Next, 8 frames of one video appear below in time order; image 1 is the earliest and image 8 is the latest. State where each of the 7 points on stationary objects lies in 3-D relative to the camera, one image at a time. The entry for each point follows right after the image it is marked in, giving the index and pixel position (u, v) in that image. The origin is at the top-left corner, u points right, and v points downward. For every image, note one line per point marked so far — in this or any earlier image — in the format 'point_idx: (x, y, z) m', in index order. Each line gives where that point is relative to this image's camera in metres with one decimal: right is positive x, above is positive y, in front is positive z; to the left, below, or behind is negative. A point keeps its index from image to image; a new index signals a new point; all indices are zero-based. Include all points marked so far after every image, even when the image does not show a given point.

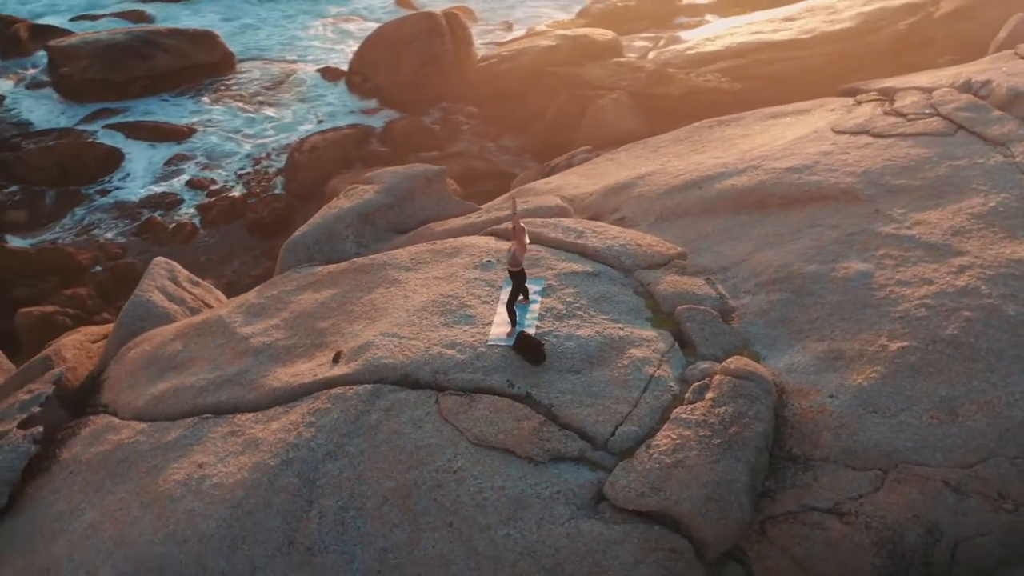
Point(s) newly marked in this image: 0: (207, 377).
0: (-1.7, -0.5, +6.3) m
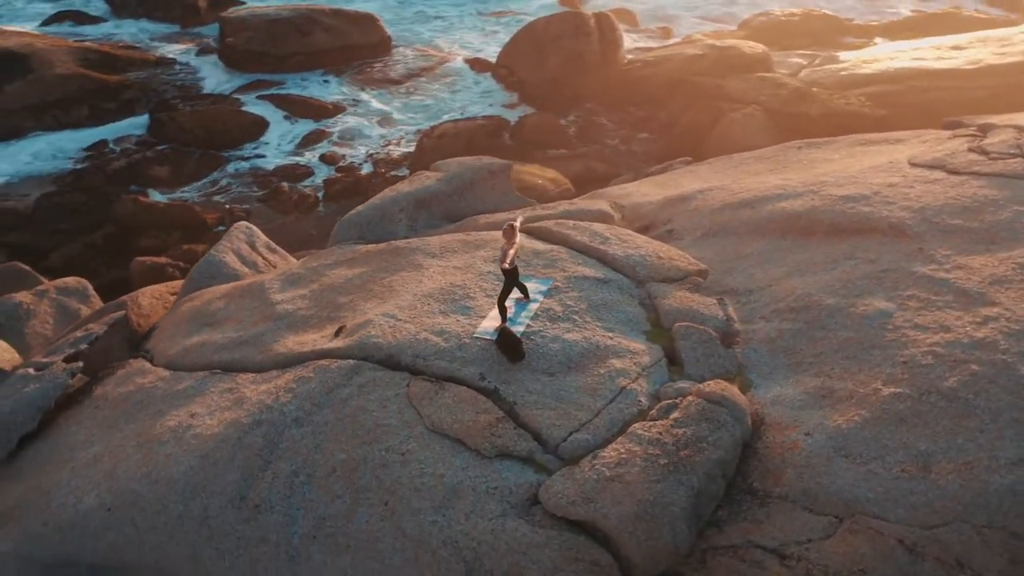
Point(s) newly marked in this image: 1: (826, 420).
0: (-1.7, -0.3, +6.6) m
1: (+1.5, -0.6, +5.2) m
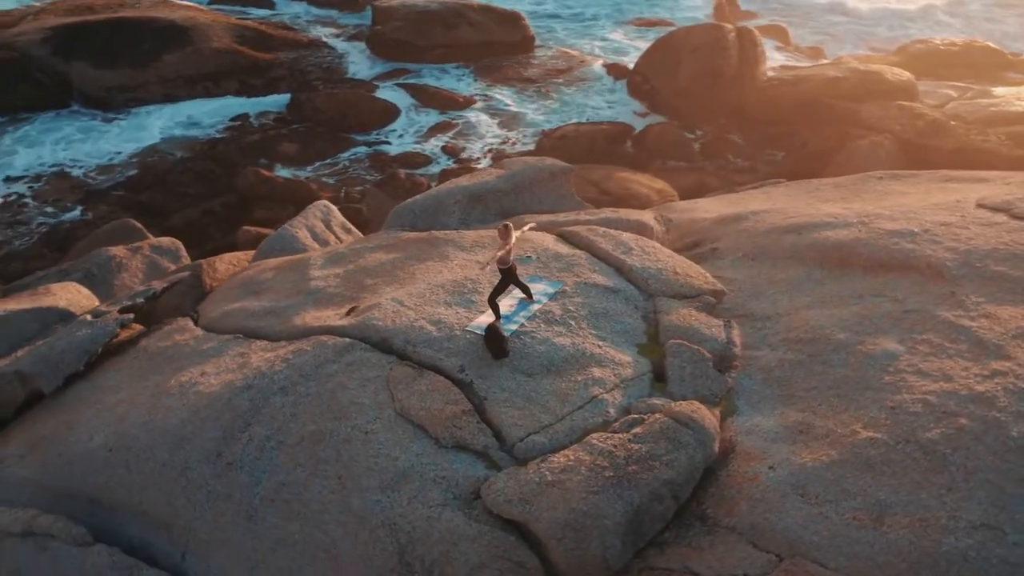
0: (-1.6, -0.1, +6.9) m
1: (+1.3, -0.8, +5.0) m
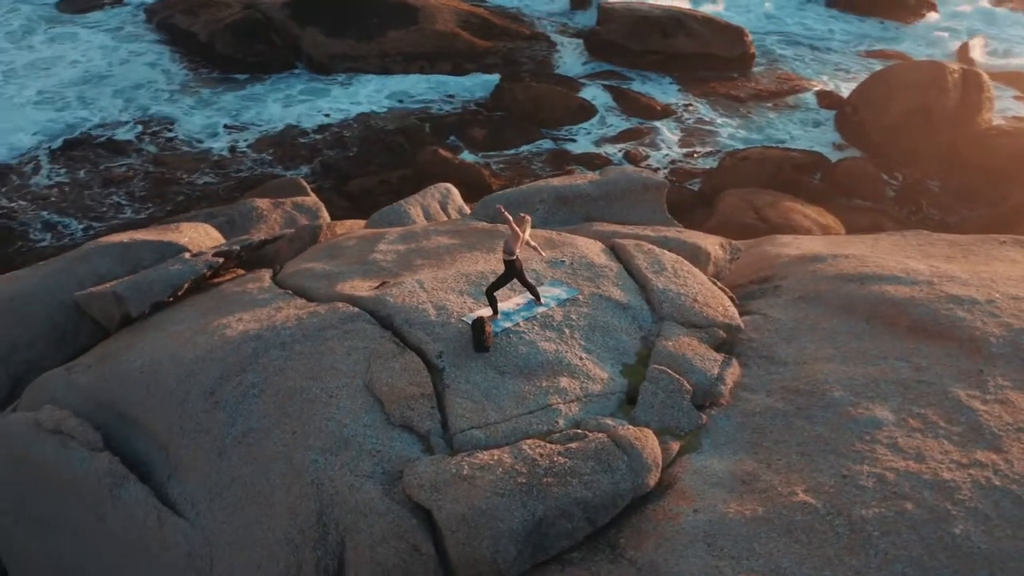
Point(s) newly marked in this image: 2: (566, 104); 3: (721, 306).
0: (-1.2, +0.1, +7.3) m
1: (+0.9, -0.9, +4.8) m
2: (+0.7, +2.4, +14.2) m
3: (+1.2, -0.1, +6.1) m
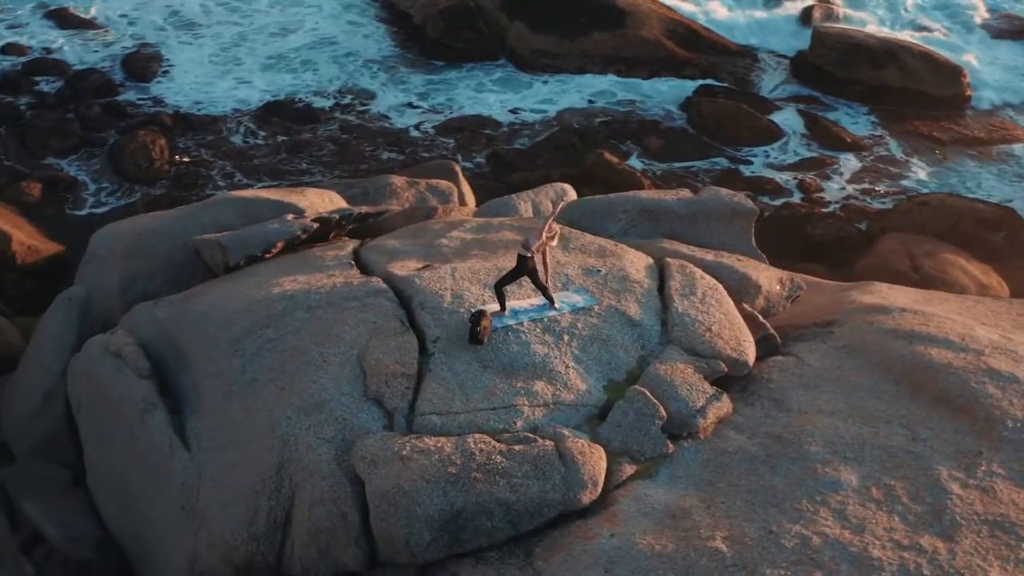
0: (-0.8, +0.3, +7.6) m
1: (+0.5, -1.0, +4.6) m
2: (+3.0, +2.1, +13.8) m
3: (+1.2, -0.3, +5.8) m
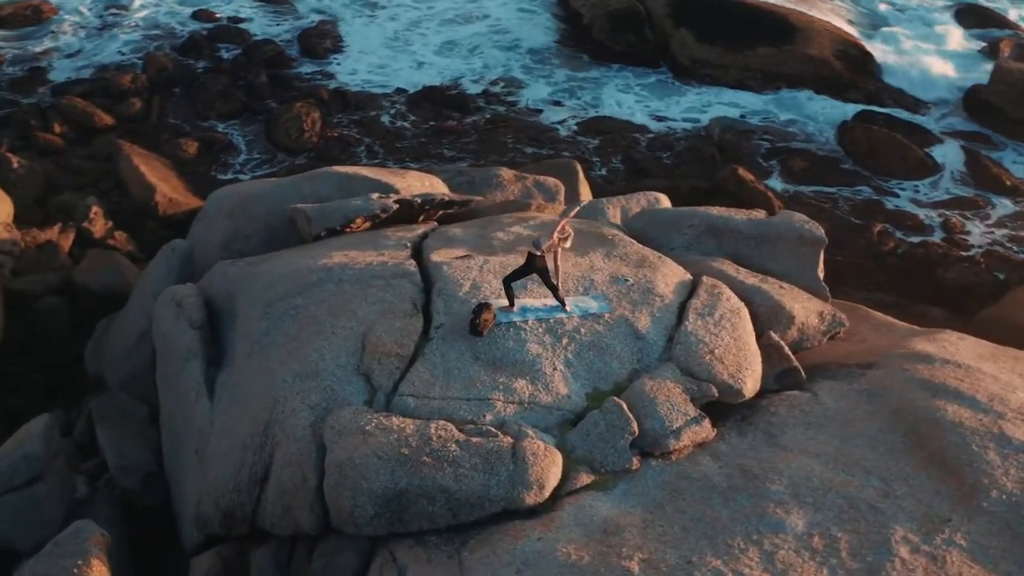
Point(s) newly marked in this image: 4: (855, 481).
0: (-0.4, +0.4, +7.7) m
1: (+0.2, -1.1, +4.6) m
2: (+4.7, +1.6, +13.1) m
3: (+1.2, -0.4, +5.7) m
4: (+1.5, -0.9, +4.9) m
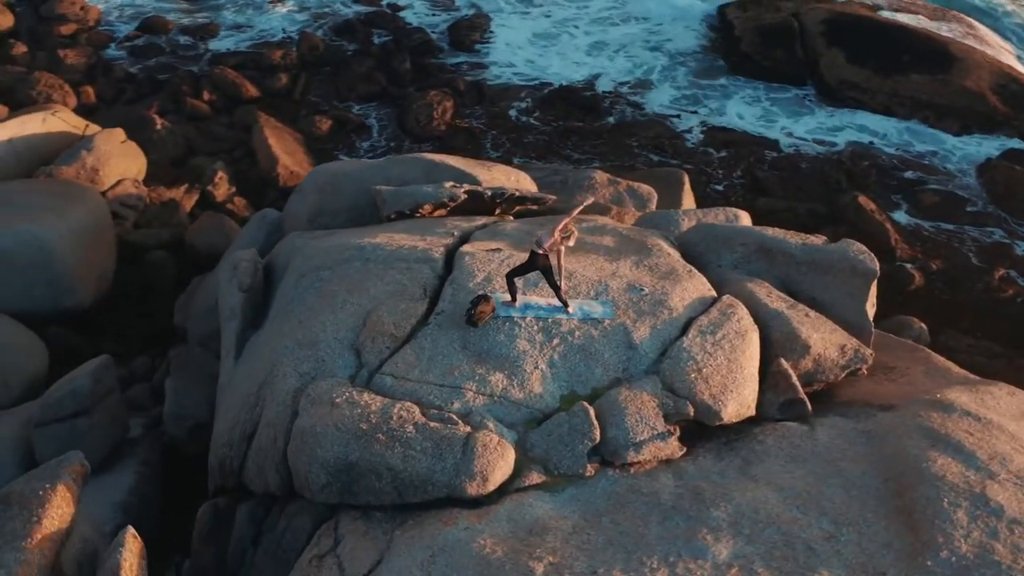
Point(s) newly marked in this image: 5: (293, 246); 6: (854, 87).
0: (0.0, +0.4, +7.8) m
1: (-0.1, -1.0, +4.6) m
2: (+6.0, +1.0, +12.3) m
3: (+1.1, -0.5, +5.5) m
4: (+1.3, -1.0, +4.7) m
5: (-1.5, +0.3, +7.8) m
6: (+4.6, +2.7, +14.7) m
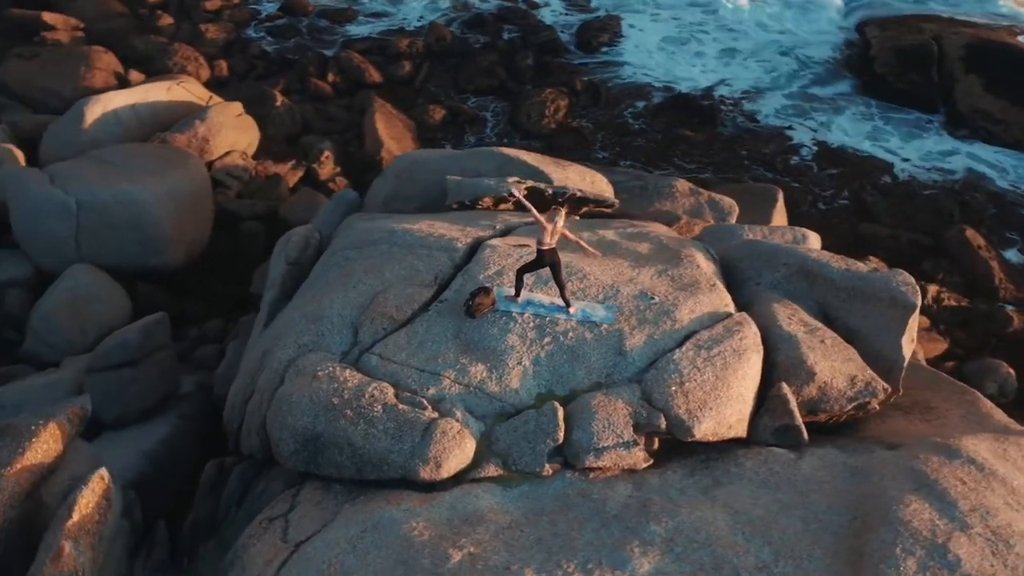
0: (+0.3, +0.4, +7.8) m
1: (-0.4, -1.0, +4.7) m
2: (+6.9, +0.4, +11.4) m
3: (+1.0, -0.6, +5.4) m
4: (+1.0, -1.1, +4.6) m
5: (-1.2, +0.4, +8.1) m
6: (+6.1, +2.2, +13.9) m
